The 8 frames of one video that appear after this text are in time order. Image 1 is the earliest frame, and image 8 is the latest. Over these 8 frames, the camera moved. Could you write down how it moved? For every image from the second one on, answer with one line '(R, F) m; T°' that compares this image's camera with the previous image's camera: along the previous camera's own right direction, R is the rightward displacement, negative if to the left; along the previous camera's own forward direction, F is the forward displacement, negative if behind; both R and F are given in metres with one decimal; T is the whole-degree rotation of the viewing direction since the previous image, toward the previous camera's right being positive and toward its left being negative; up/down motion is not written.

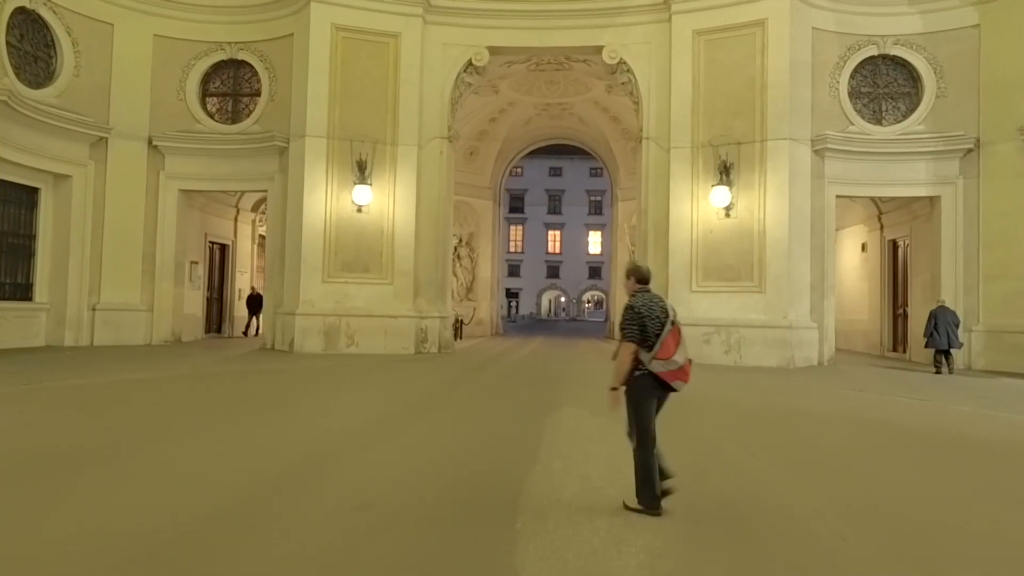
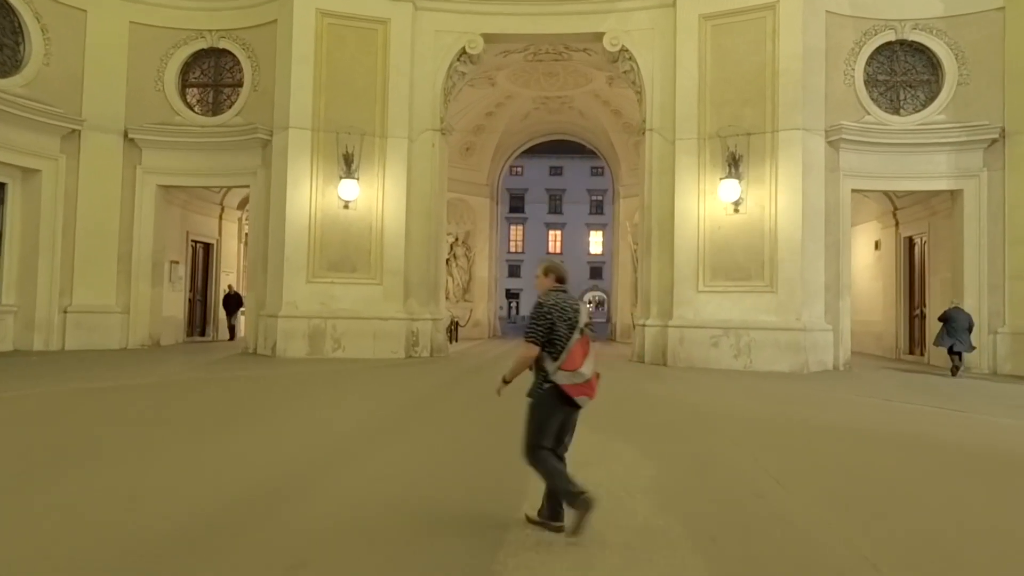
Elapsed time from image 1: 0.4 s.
(+0.1, +0.8) m; 0°
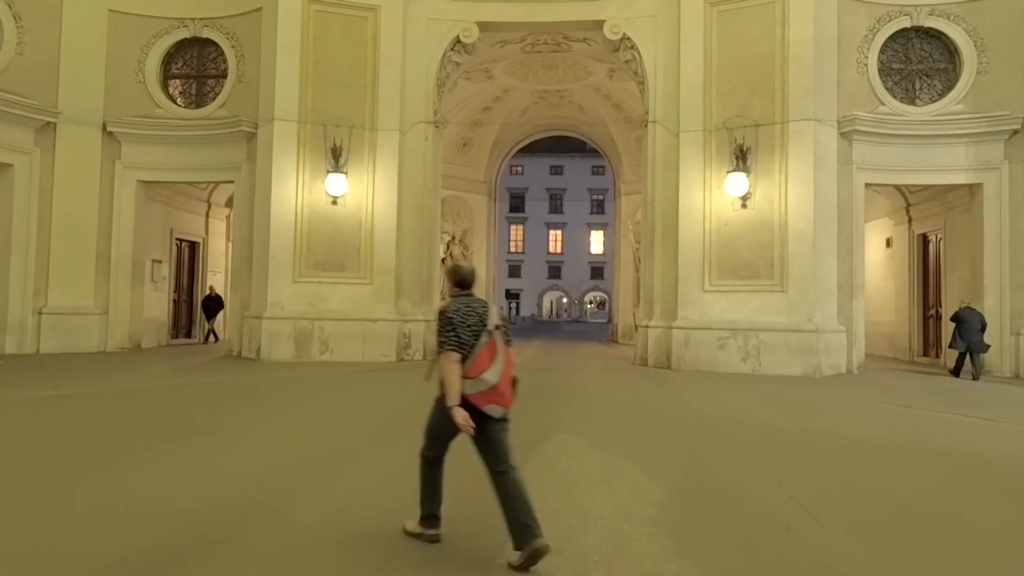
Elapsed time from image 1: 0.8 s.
(+0.1, +0.7) m; 0°
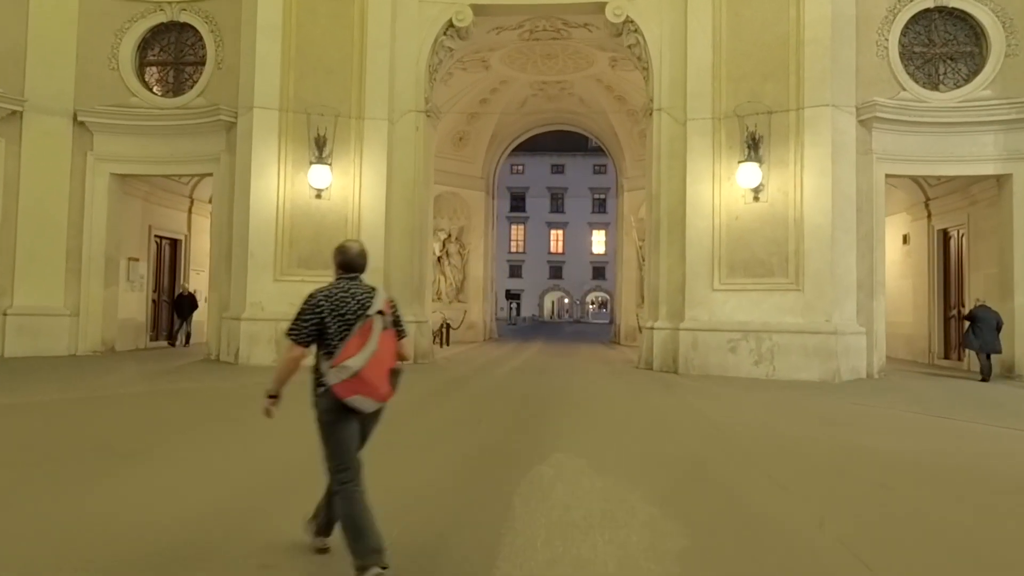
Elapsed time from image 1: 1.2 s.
(+0.1, +0.8) m; 0°
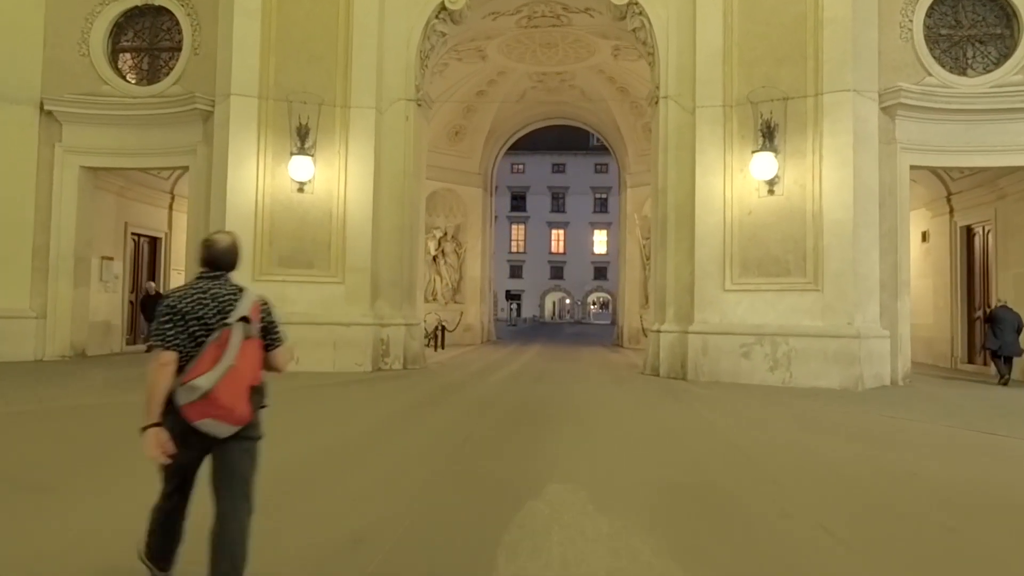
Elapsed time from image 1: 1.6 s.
(+0.1, +0.9) m; 0°
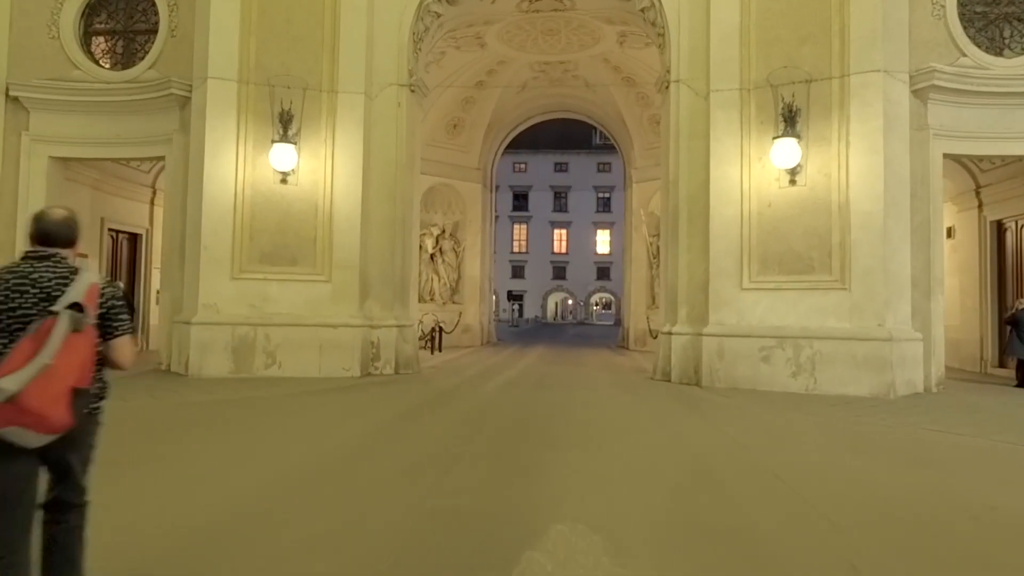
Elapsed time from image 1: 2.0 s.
(0.0, +0.9) m; 0°
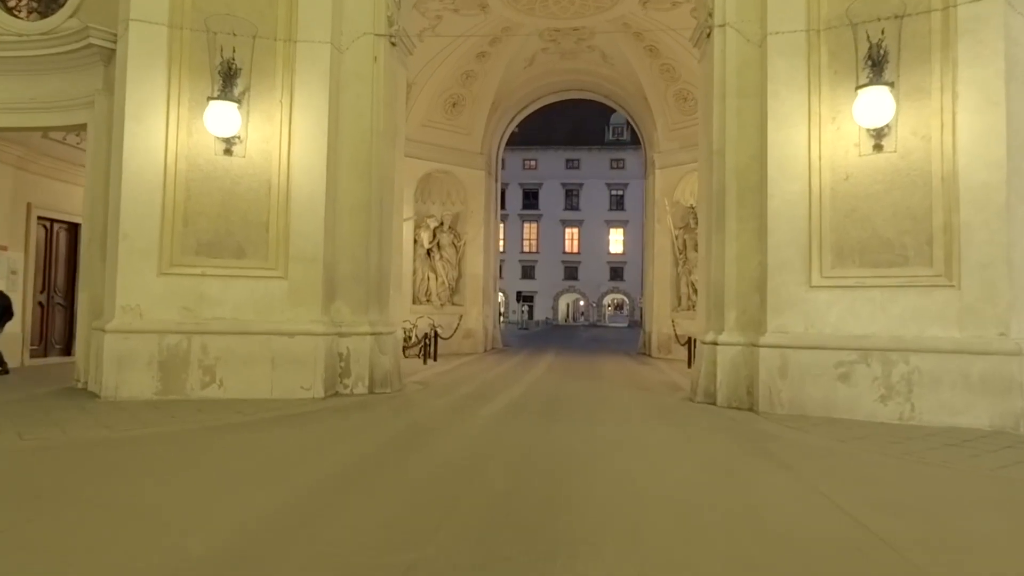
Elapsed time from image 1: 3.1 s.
(+0.1, +2.3) m; -1°
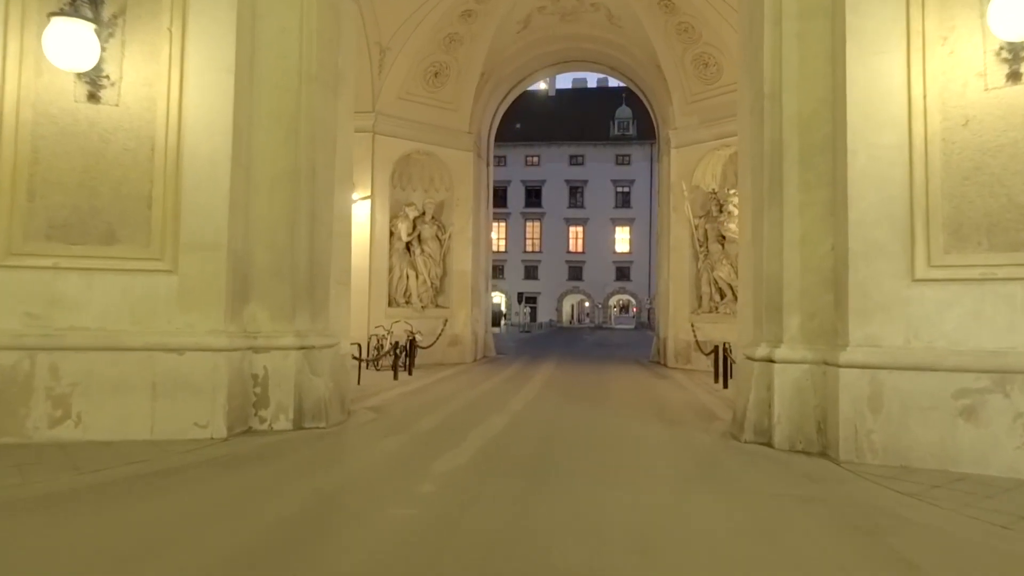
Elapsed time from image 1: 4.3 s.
(+0.3, +2.4) m; 0°
